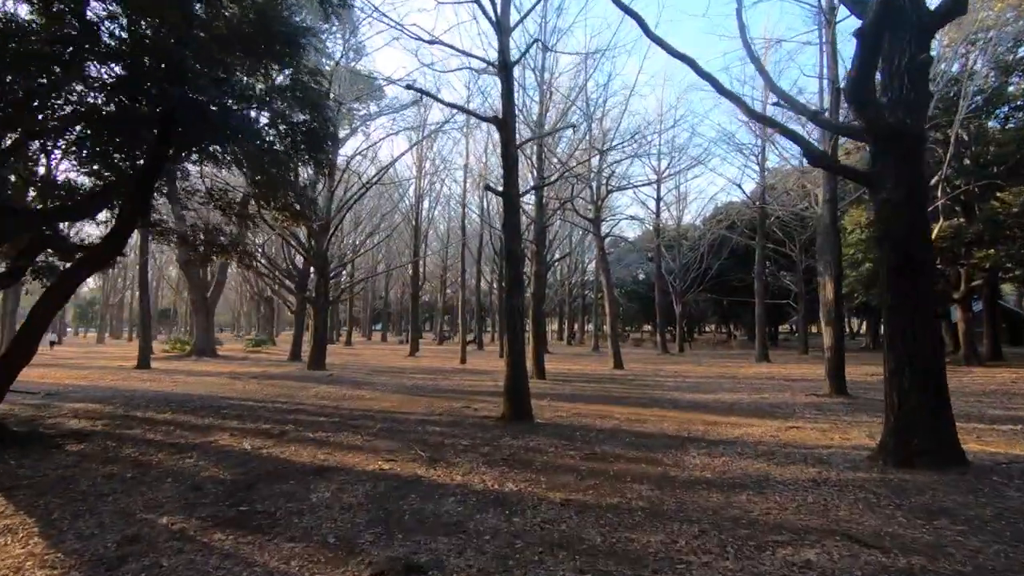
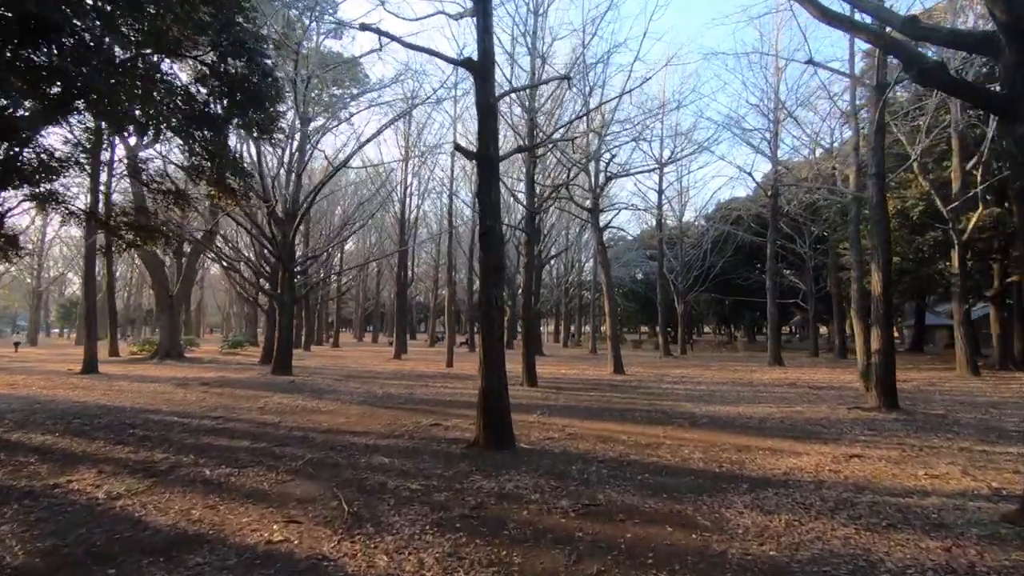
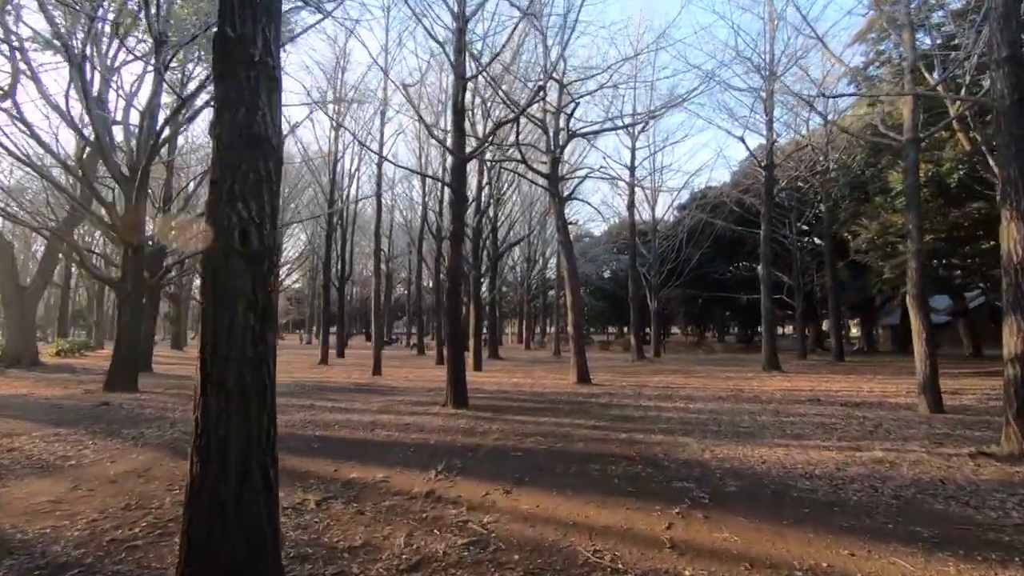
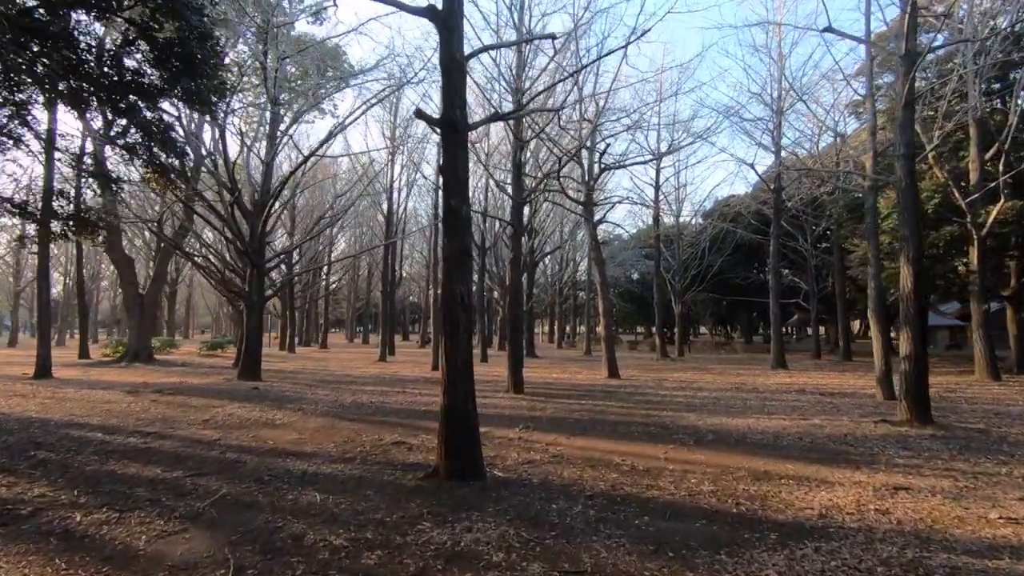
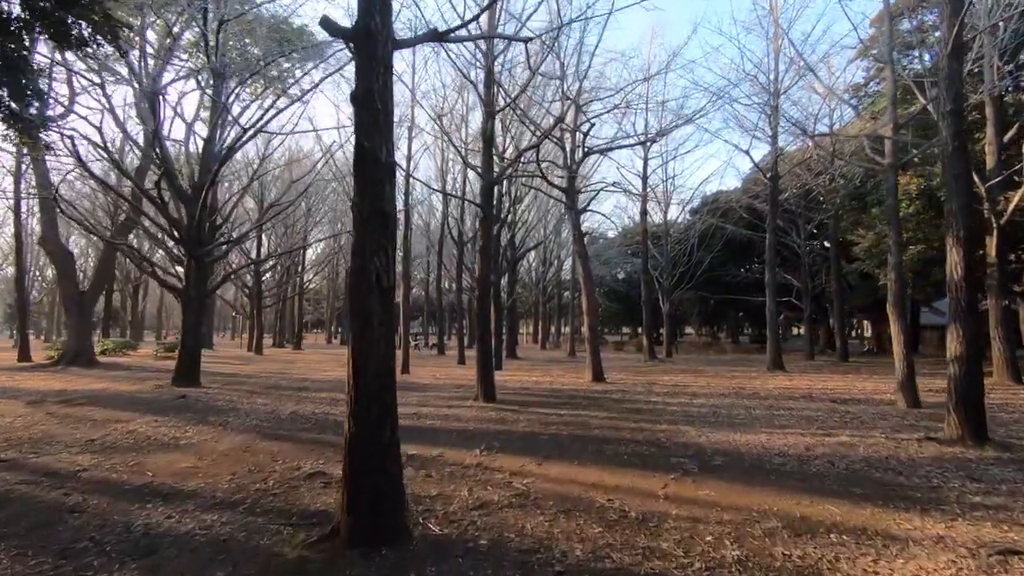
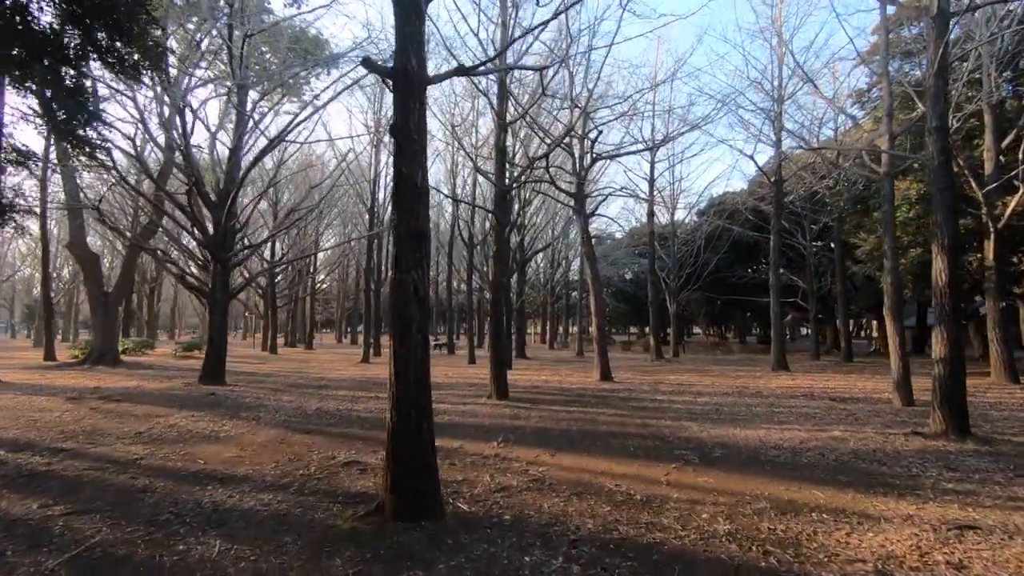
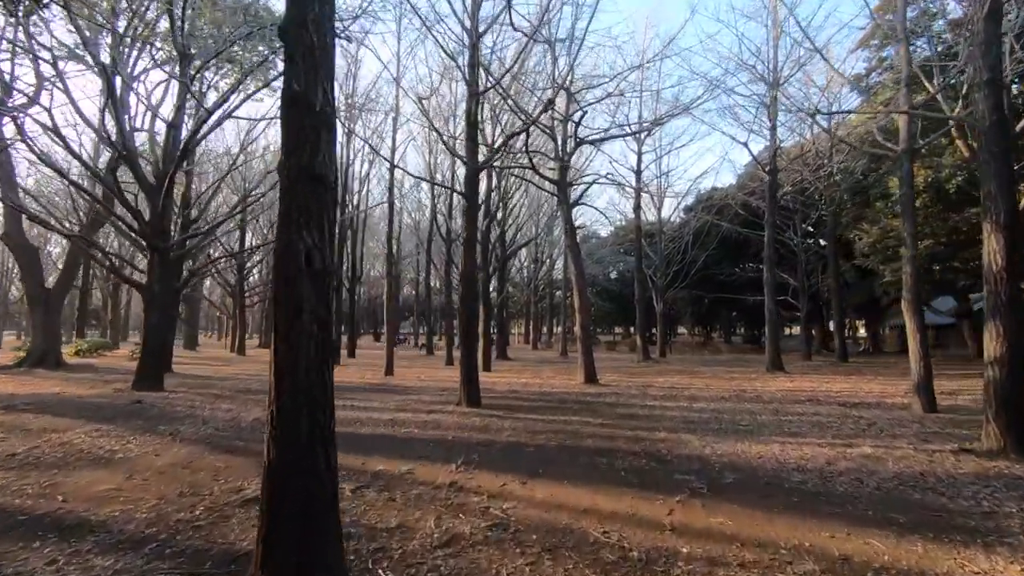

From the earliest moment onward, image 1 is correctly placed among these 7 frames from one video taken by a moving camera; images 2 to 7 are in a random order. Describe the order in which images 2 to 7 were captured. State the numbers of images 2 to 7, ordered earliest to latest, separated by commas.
2, 4, 6, 5, 7, 3
